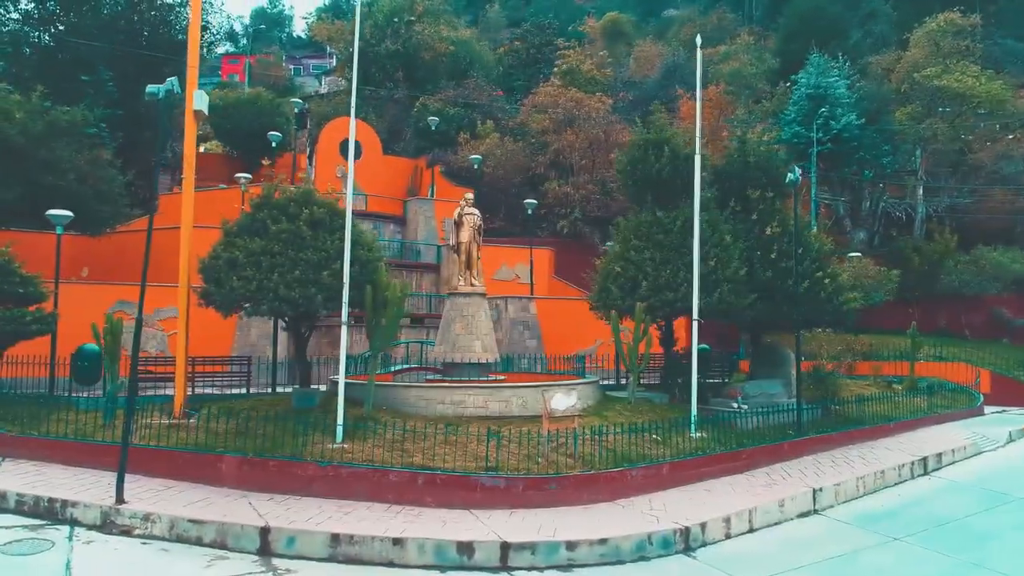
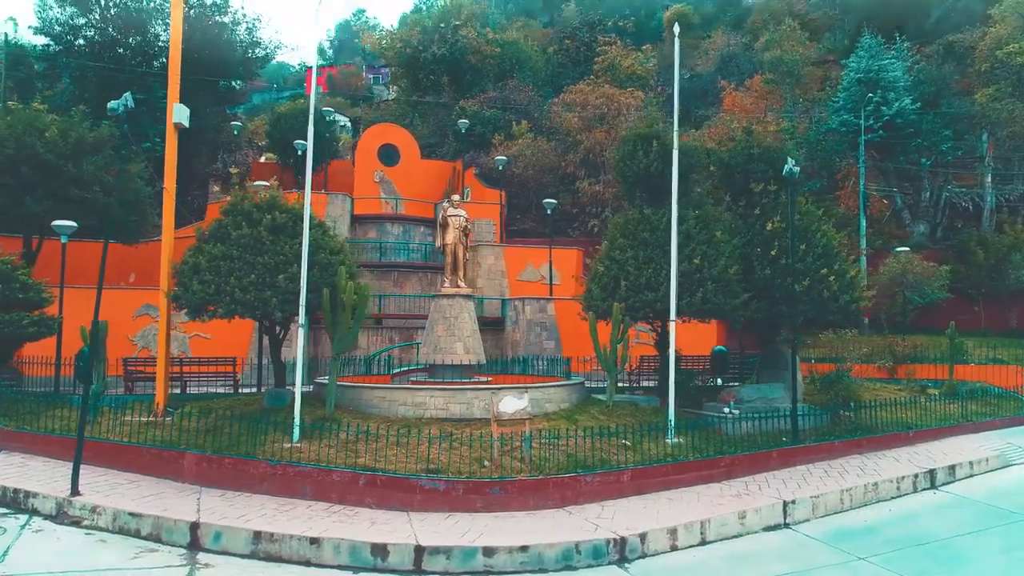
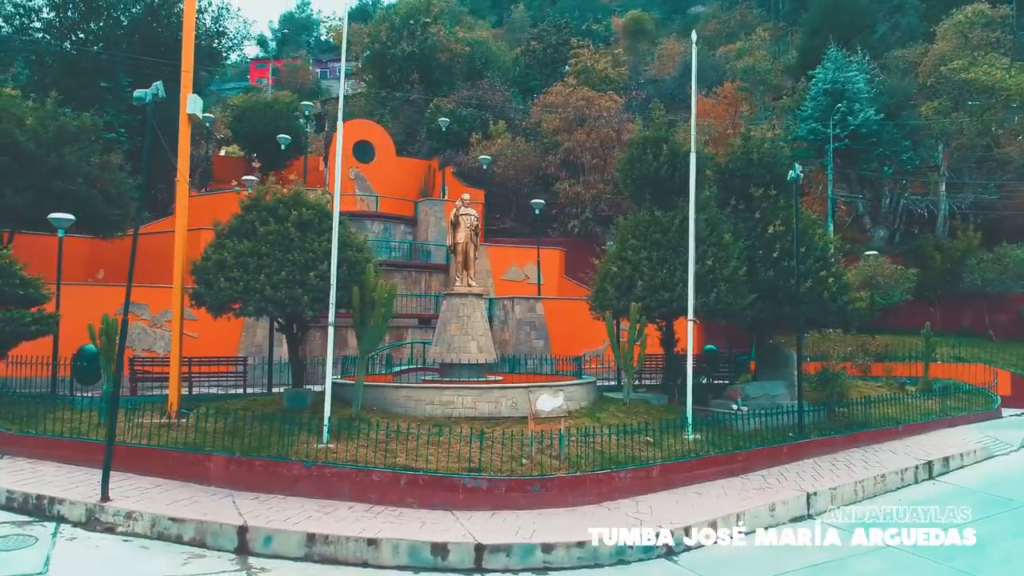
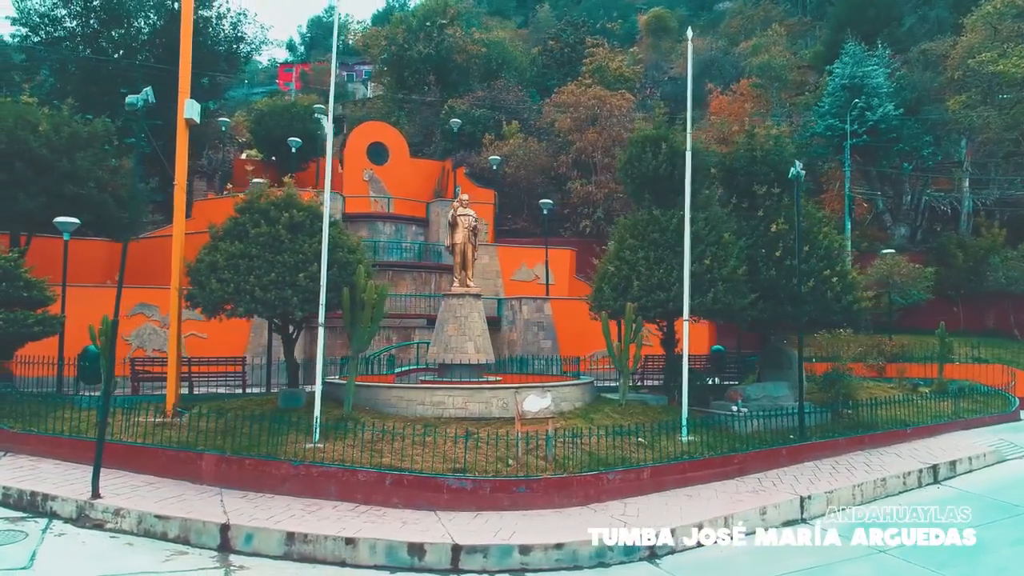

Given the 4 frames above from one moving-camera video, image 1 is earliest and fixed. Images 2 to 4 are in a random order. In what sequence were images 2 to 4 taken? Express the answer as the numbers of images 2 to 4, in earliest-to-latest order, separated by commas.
3, 4, 2
